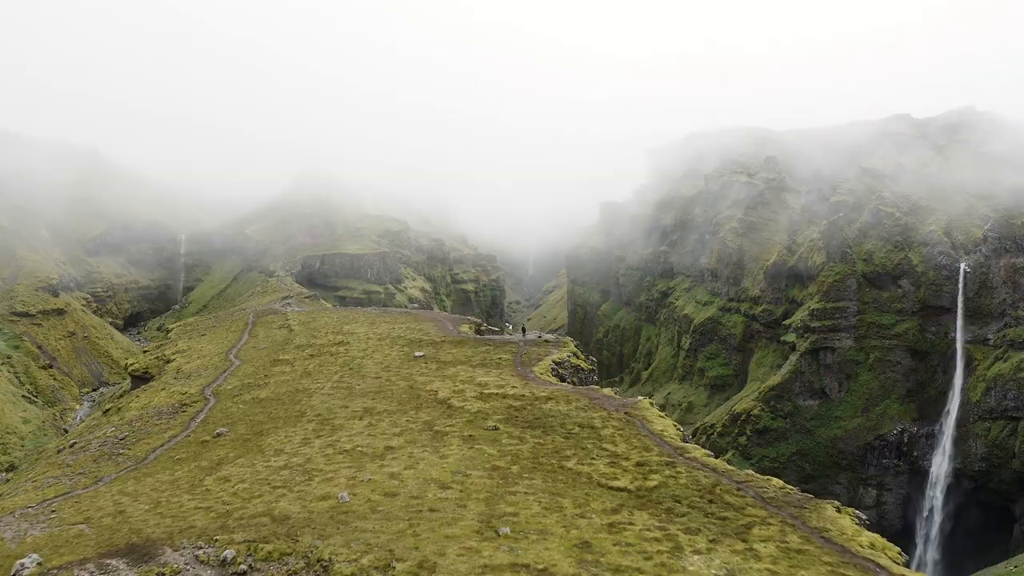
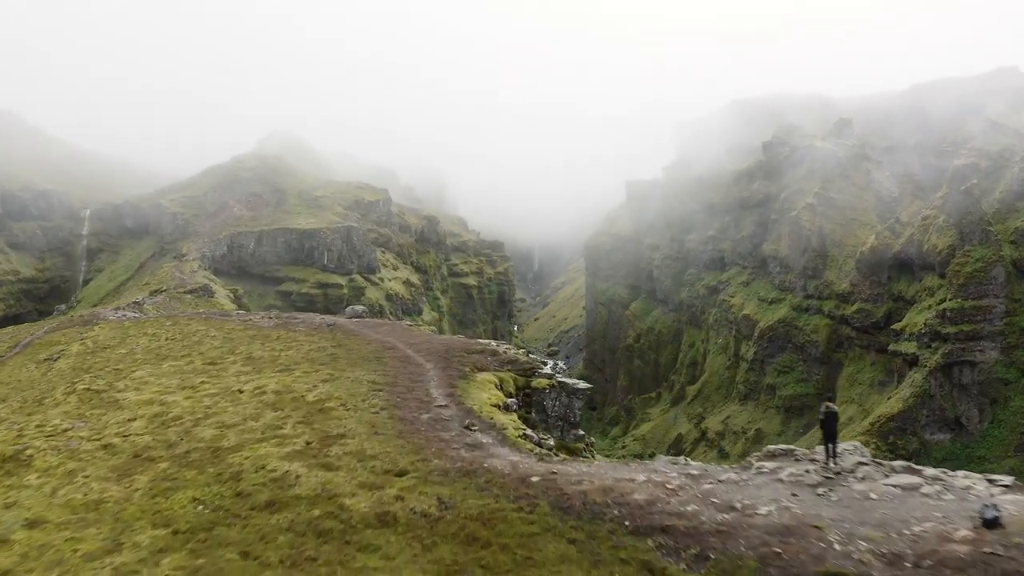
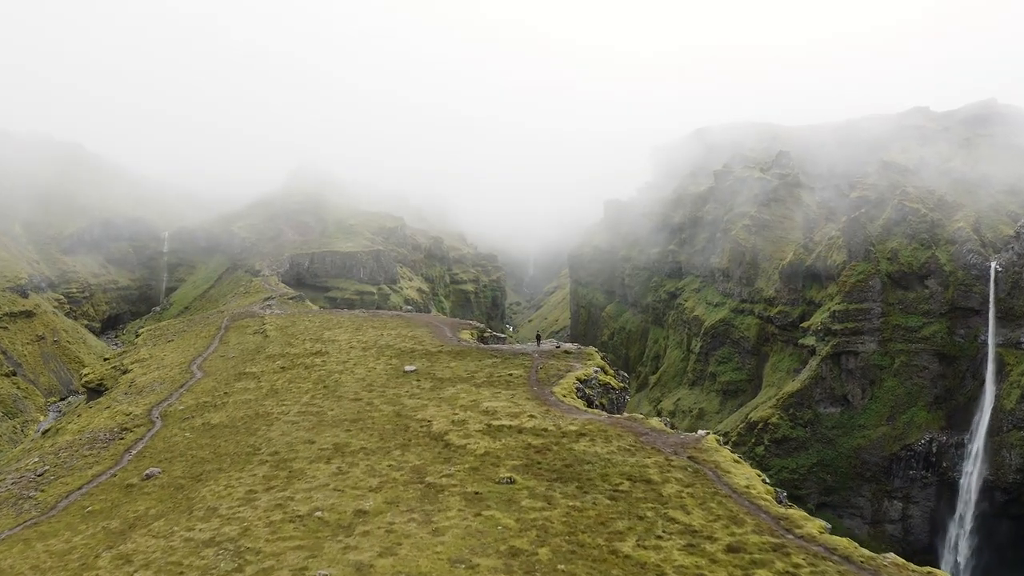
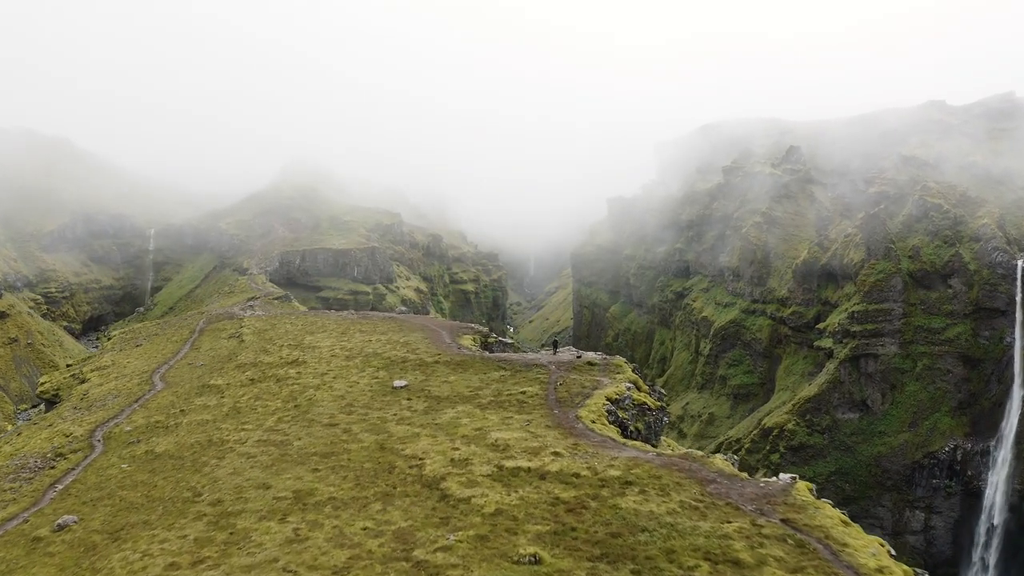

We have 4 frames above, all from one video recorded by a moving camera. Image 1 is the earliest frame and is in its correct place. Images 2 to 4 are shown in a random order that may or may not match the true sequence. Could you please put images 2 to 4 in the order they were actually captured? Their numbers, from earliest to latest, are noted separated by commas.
3, 4, 2
